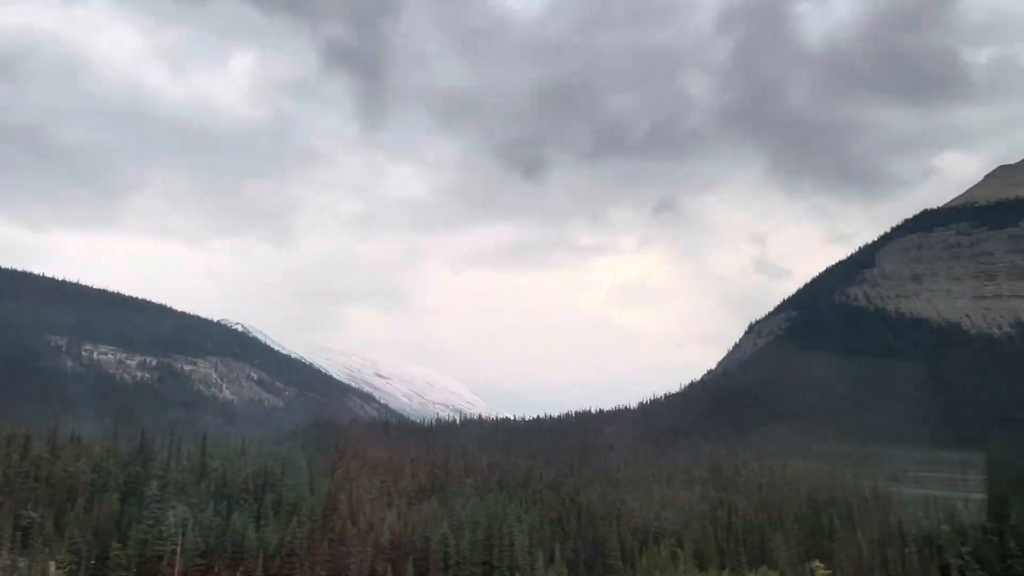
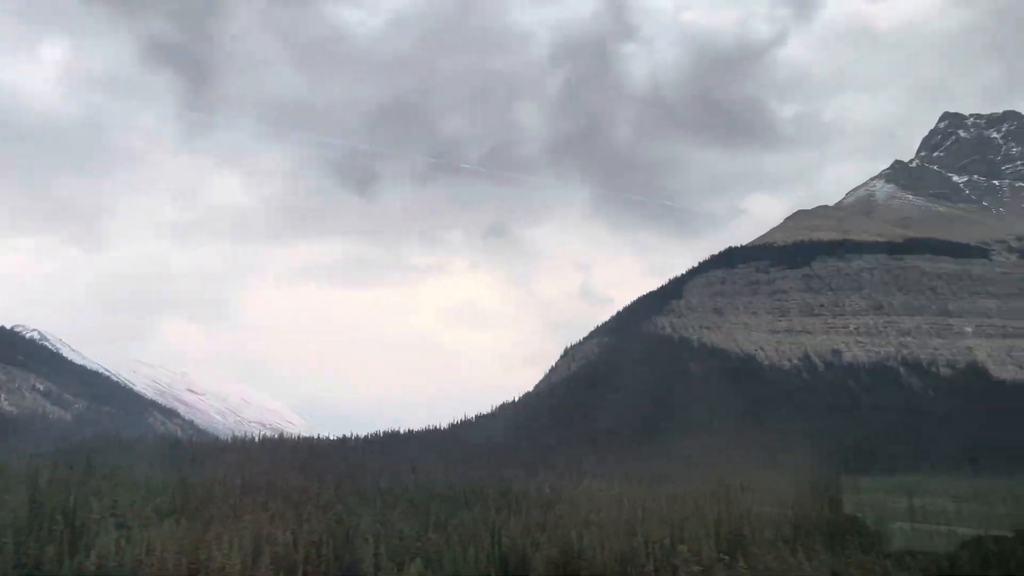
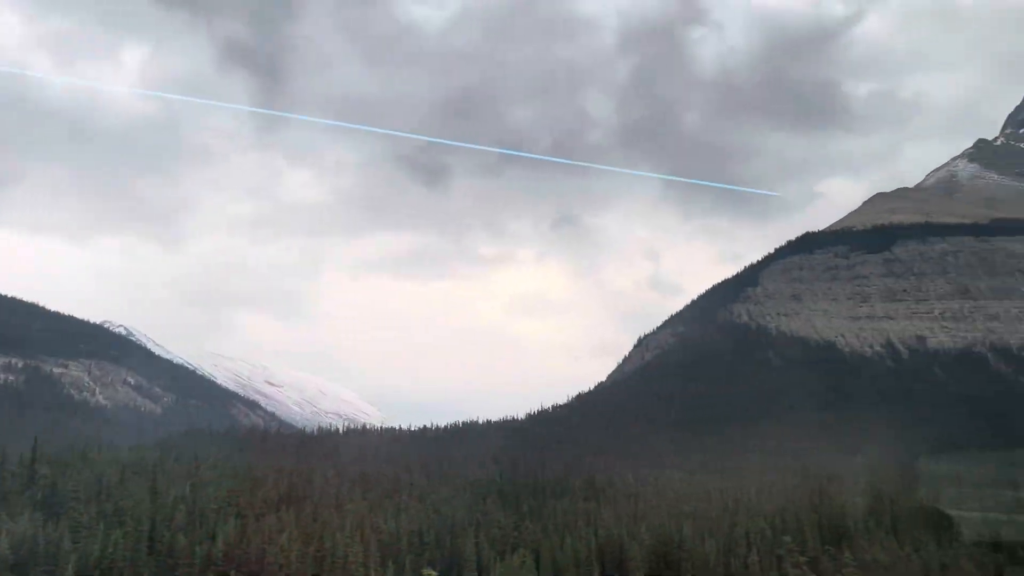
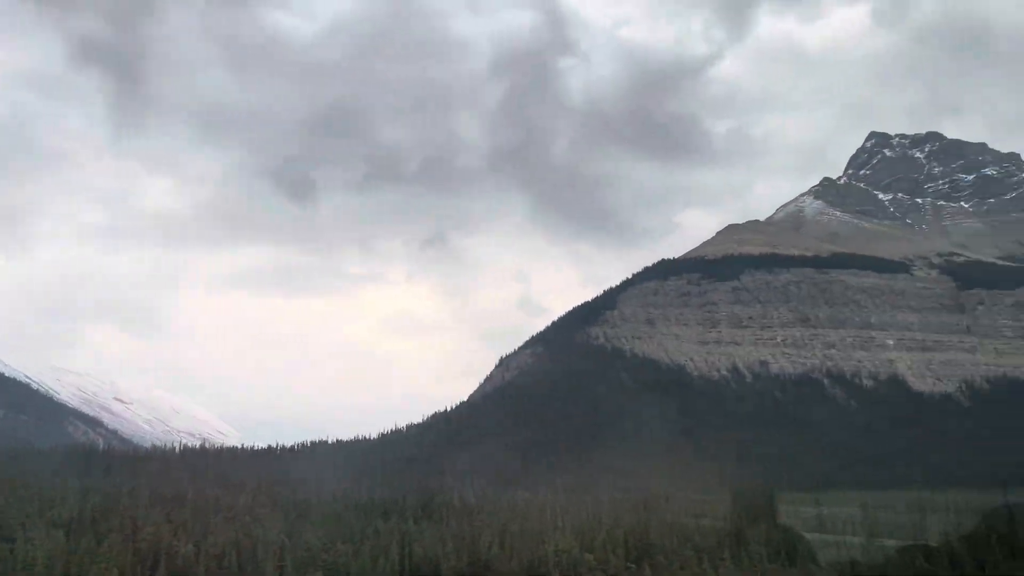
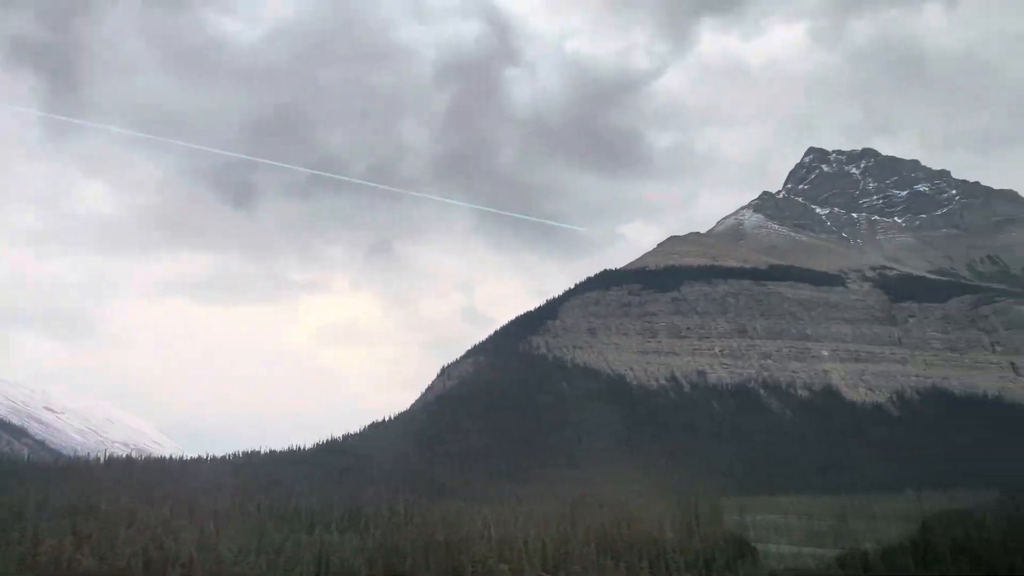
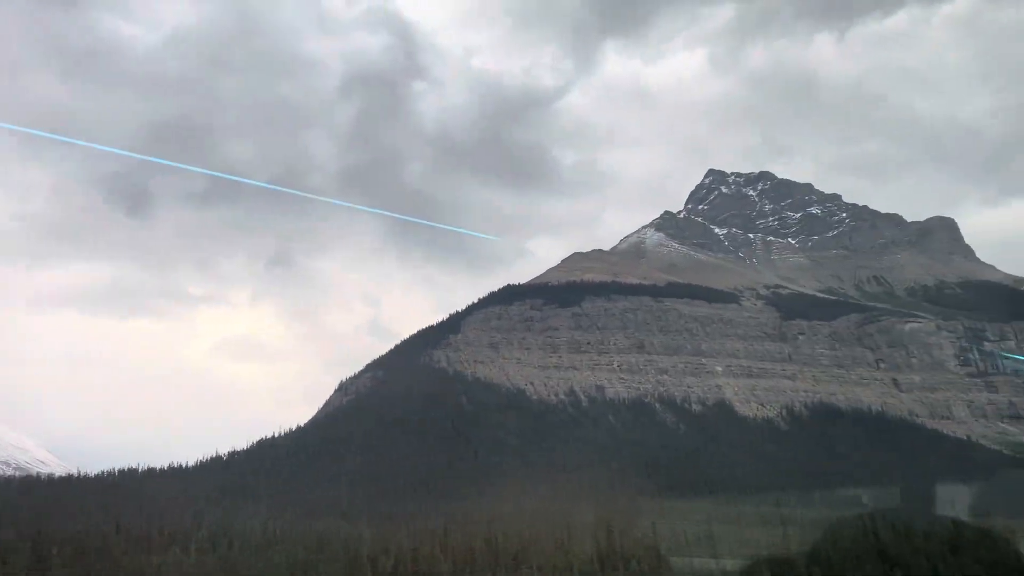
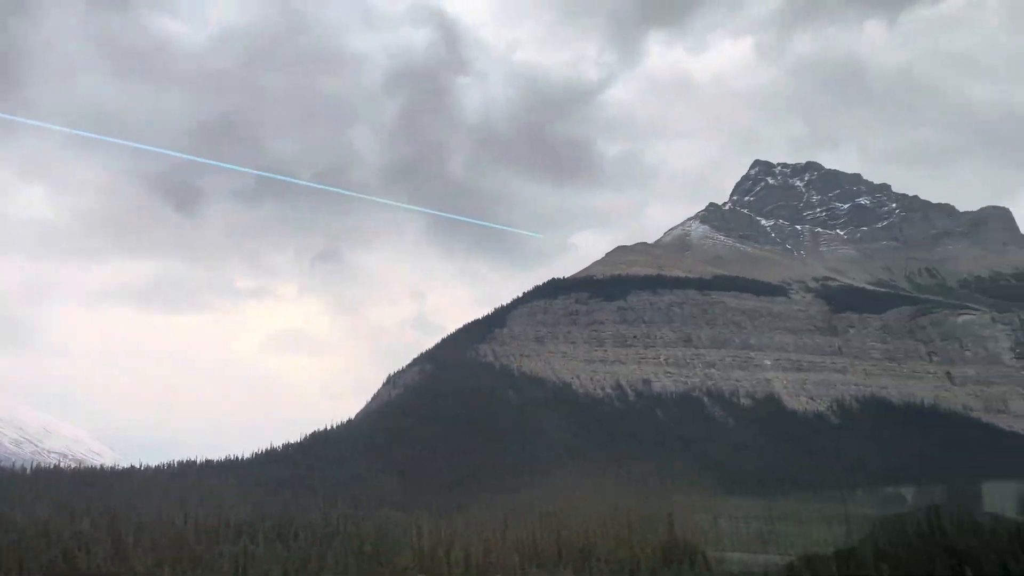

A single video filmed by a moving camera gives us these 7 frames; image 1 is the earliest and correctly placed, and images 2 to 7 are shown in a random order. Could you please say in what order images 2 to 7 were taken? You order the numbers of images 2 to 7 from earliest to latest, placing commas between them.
3, 2, 4, 5, 7, 6
